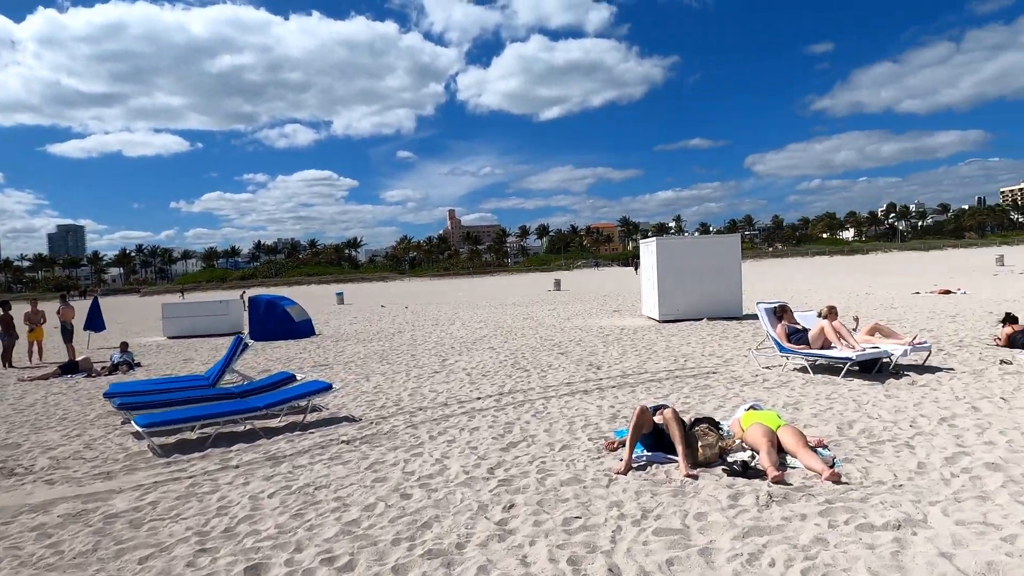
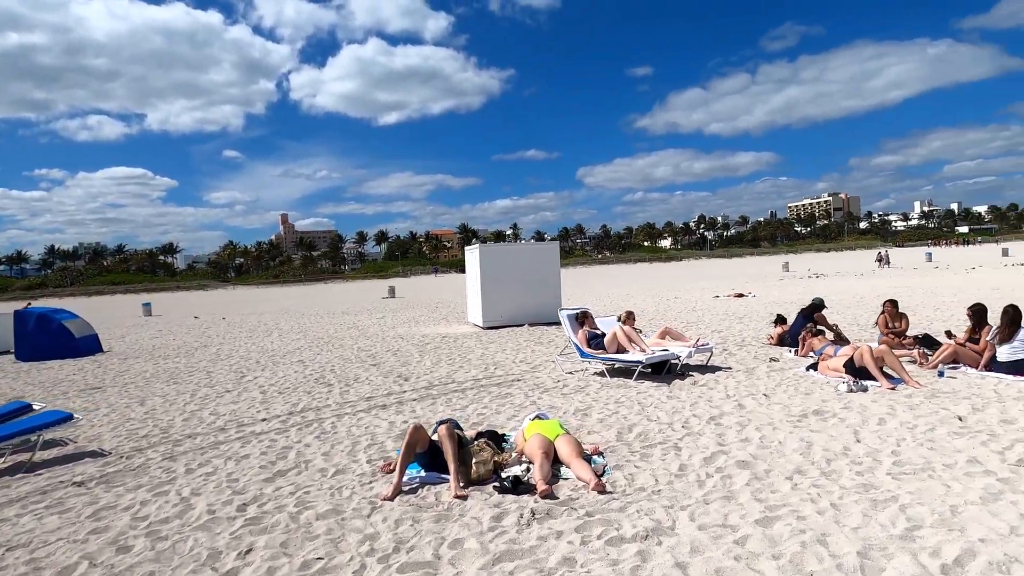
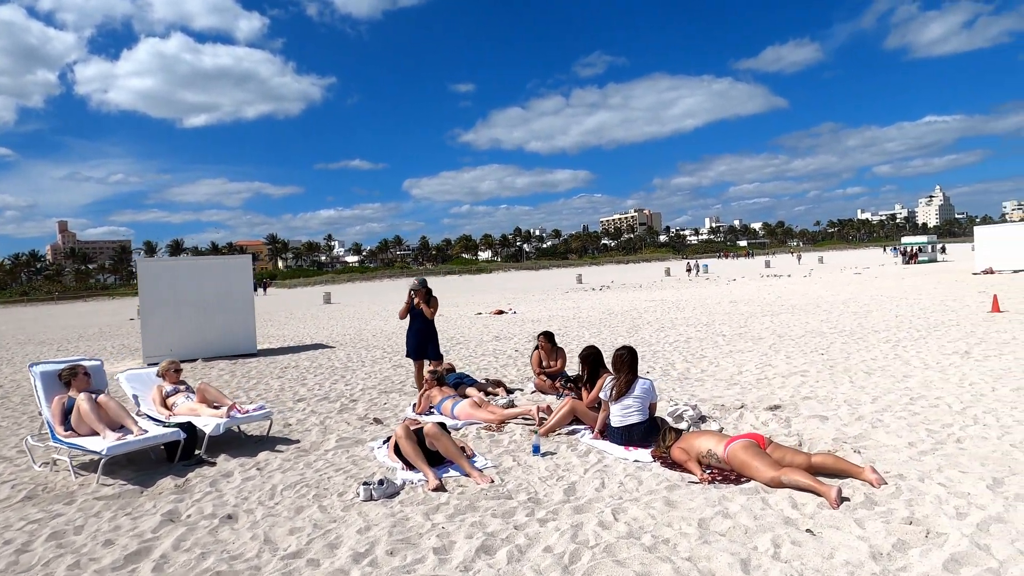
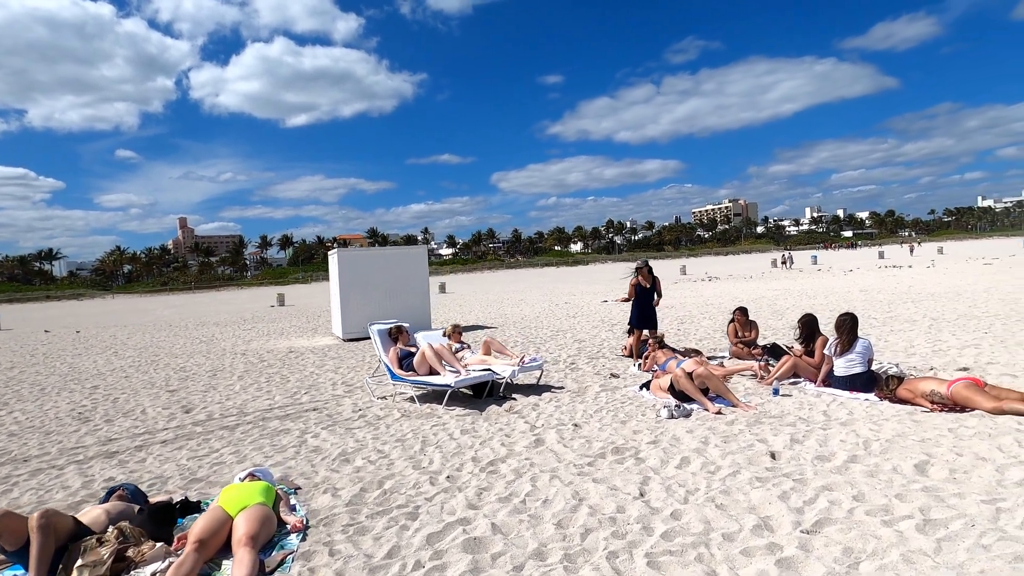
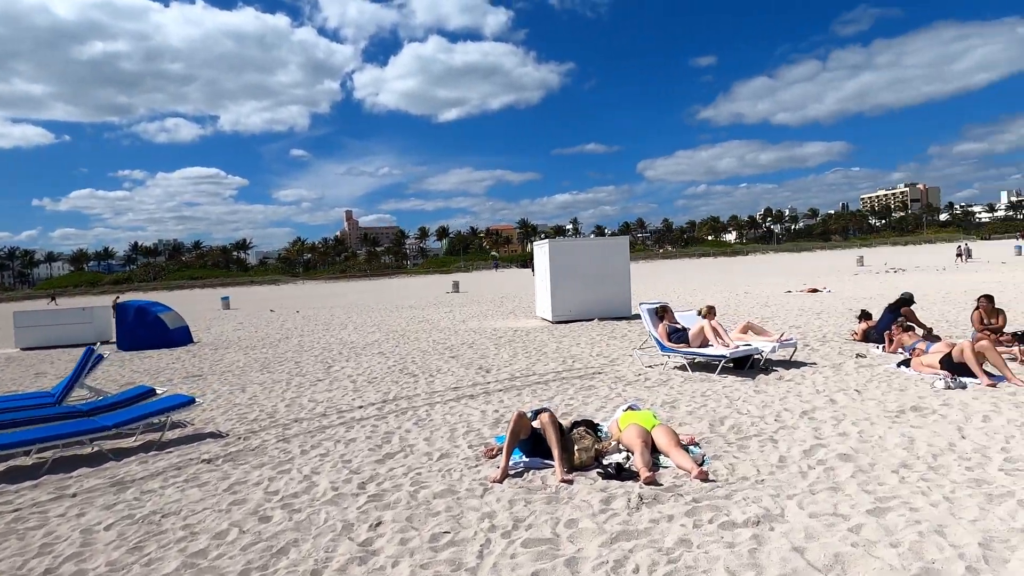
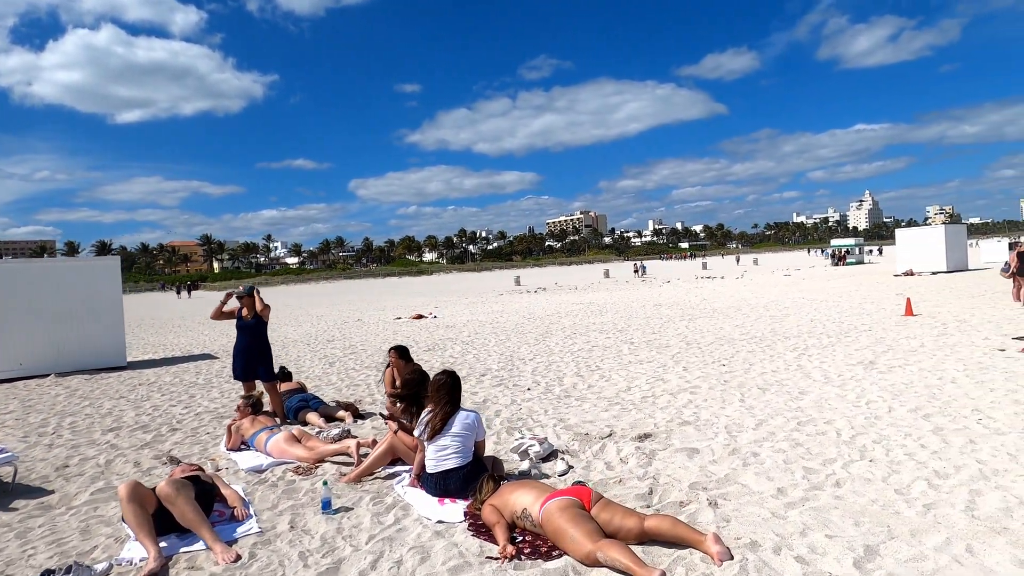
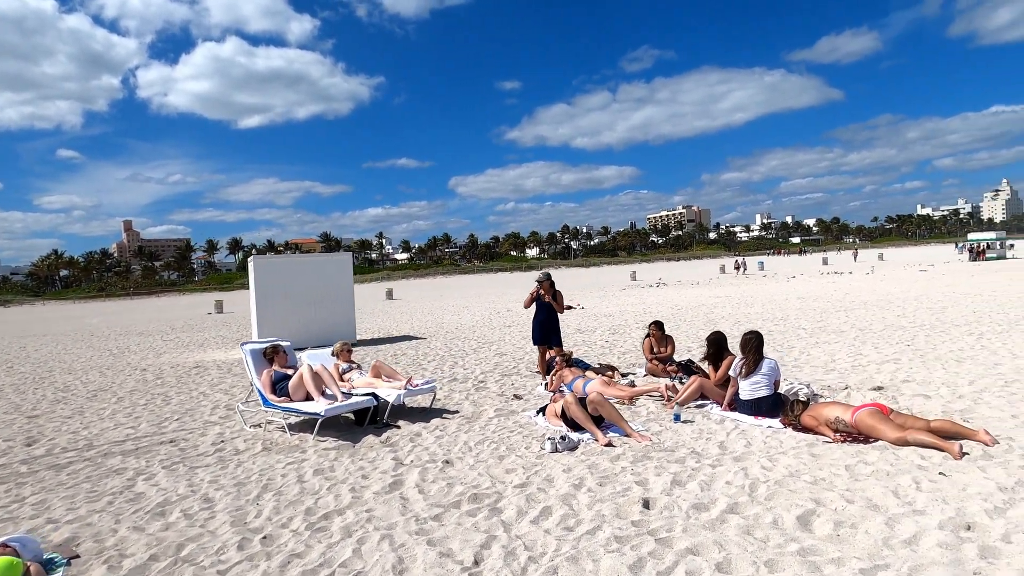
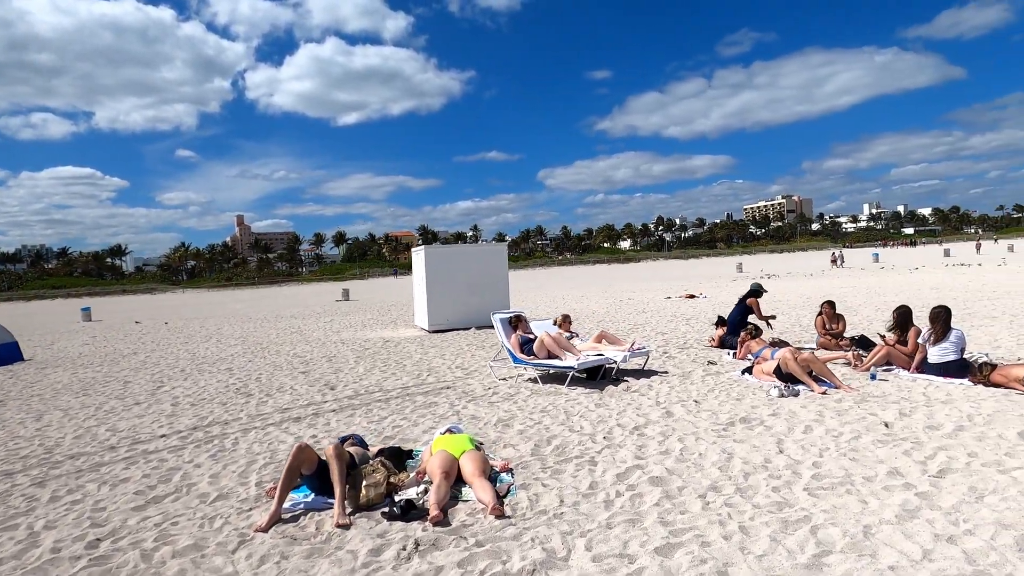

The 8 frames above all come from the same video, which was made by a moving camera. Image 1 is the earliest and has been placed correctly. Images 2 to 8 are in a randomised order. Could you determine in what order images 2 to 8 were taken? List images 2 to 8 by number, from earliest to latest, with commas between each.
5, 2, 8, 4, 7, 3, 6
